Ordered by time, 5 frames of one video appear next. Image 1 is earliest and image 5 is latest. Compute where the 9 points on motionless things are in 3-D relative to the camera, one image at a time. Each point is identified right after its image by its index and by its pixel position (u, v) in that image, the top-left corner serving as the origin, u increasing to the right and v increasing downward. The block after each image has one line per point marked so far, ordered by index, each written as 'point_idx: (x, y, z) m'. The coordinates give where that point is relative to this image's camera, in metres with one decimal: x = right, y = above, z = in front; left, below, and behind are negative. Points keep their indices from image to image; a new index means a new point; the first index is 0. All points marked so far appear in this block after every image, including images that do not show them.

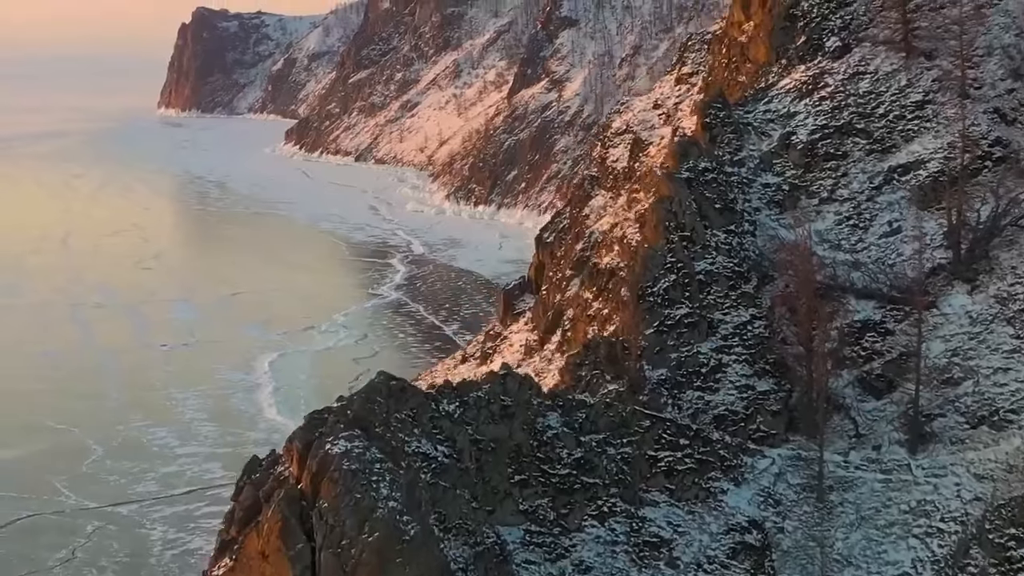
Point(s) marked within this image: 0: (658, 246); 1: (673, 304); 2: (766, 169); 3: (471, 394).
0: (+7.7, +2.2, +11.8) m
1: (+8.2, -0.8, +11.4) m
2: (+13.9, +6.5, +12.3) m
3: (-1.8, -4.8, +10.1) m
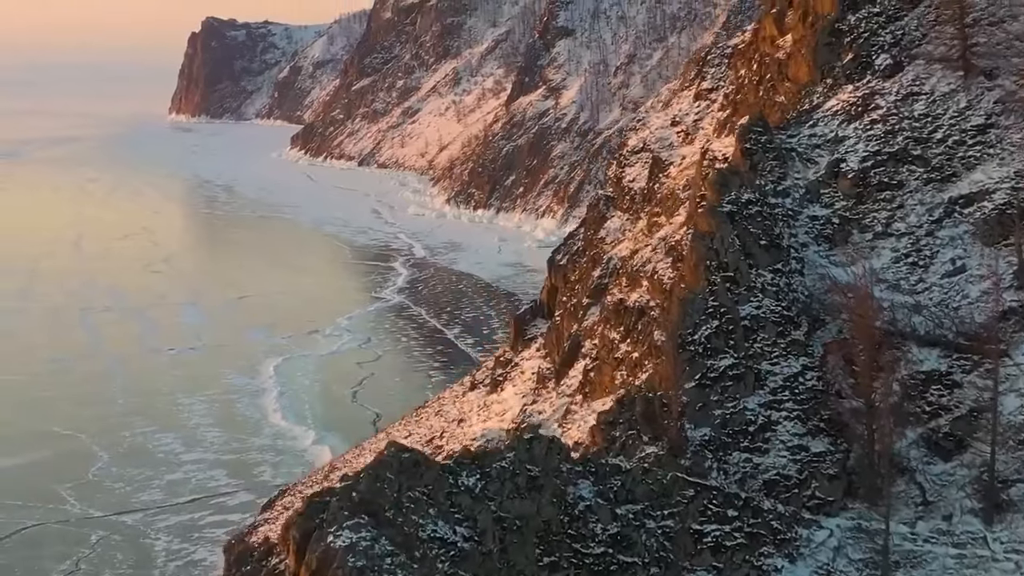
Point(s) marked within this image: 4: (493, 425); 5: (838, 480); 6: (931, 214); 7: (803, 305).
0: (+8.8, 0.0, +10.7) m
1: (+9.3, -2.9, +10.2) m
2: (+15.0, +4.4, +11.2) m
3: (-0.7, -7.1, +9.0) m
4: (-1.7, -11.8, +19.7) m
5: (+14.3, -8.5, +9.9) m
6: (+20.4, +3.6, +10.9) m
7: (+13.7, -0.8, +10.6) m
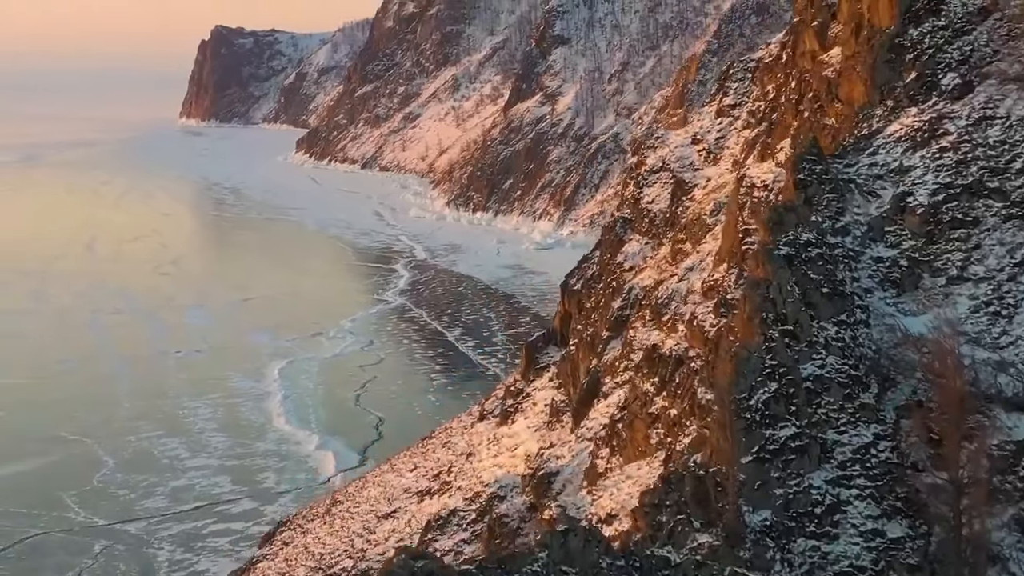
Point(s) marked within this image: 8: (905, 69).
0: (+9.8, -2.3, +9.3) m
1: (+10.4, -5.3, +8.9) m
2: (+15.9, +2.1, +9.9) m
3: (+0.4, -9.5, +7.6) m
4: (-0.5, -14.3, +18.3) m
5: (+15.5, -10.7, +8.5) m
6: (+21.4, +1.4, +9.6) m
7: (+14.8, -3.1, +9.3) m
8: (+18.4, +10.3, +10.6) m
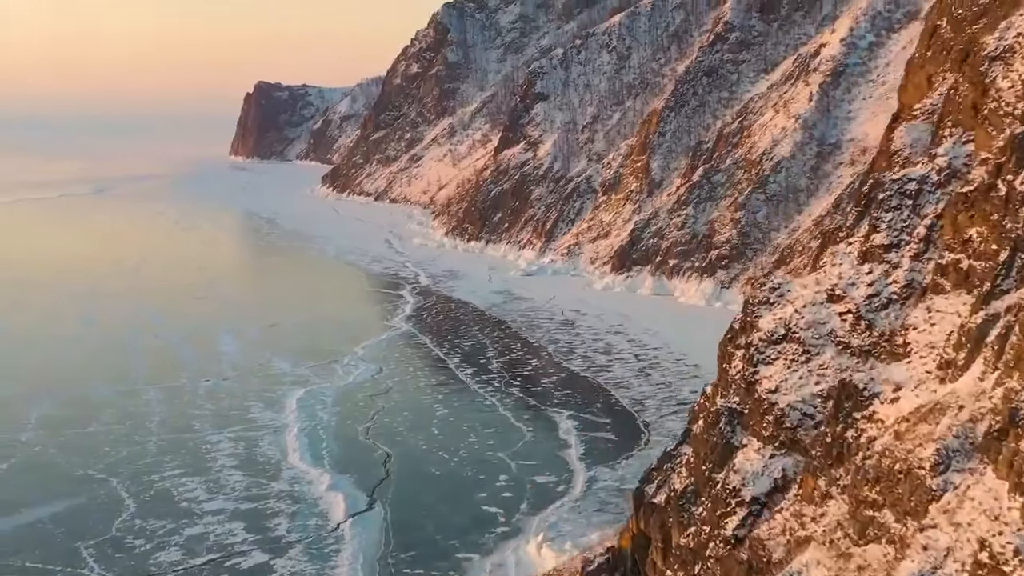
0: (+6.2, -12.1, +6.6) m
1: (+6.9, -15.0, +5.9) m
2: (+12.0, -7.3, +7.3) m
3: (-2.8, -19.7, +4.5) m
4: (-3.1, -25.4, +14.8) m
5: (+12.4, -20.0, +5.1) m
6: (+17.5, -7.6, +6.9) m
7: (+11.2, -12.5, +6.4) m
8: (+13.9, +0.9, +8.6) m
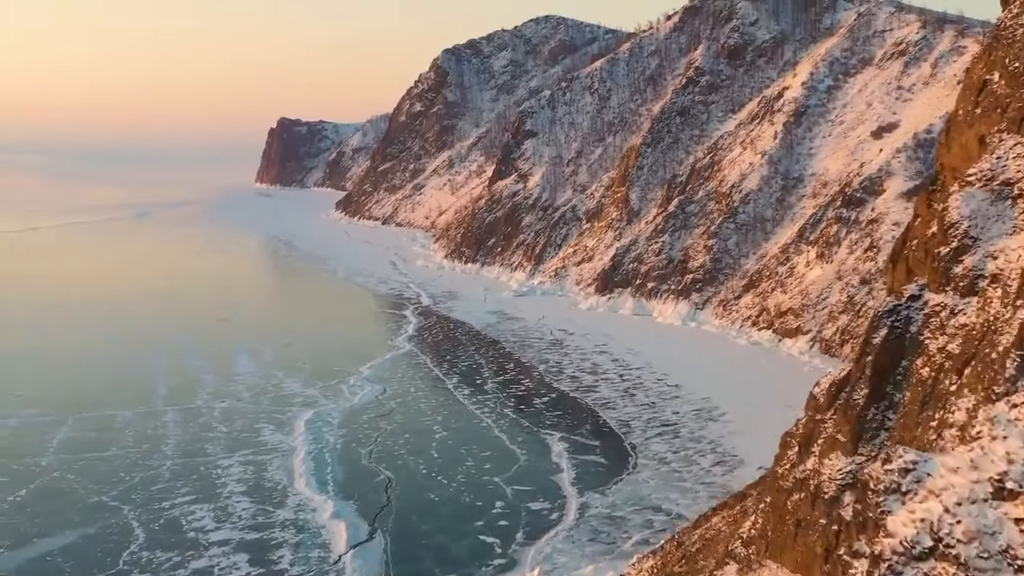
0: (-3.1, -16.1, +10.8) m
1: (-2.4, -18.9, +9.9) m
2: (+2.6, -11.3, +11.7) m
3: (-12.0, -23.8, +8.5) m
4: (-12.0, -30.1, +18.4) m
5: (+3.1, -23.8, +8.5) m
6: (+8.1, -11.4, +11.1) m
7: (+1.8, -16.4, +10.4) m
8: (+4.4, -3.1, +13.5) m
